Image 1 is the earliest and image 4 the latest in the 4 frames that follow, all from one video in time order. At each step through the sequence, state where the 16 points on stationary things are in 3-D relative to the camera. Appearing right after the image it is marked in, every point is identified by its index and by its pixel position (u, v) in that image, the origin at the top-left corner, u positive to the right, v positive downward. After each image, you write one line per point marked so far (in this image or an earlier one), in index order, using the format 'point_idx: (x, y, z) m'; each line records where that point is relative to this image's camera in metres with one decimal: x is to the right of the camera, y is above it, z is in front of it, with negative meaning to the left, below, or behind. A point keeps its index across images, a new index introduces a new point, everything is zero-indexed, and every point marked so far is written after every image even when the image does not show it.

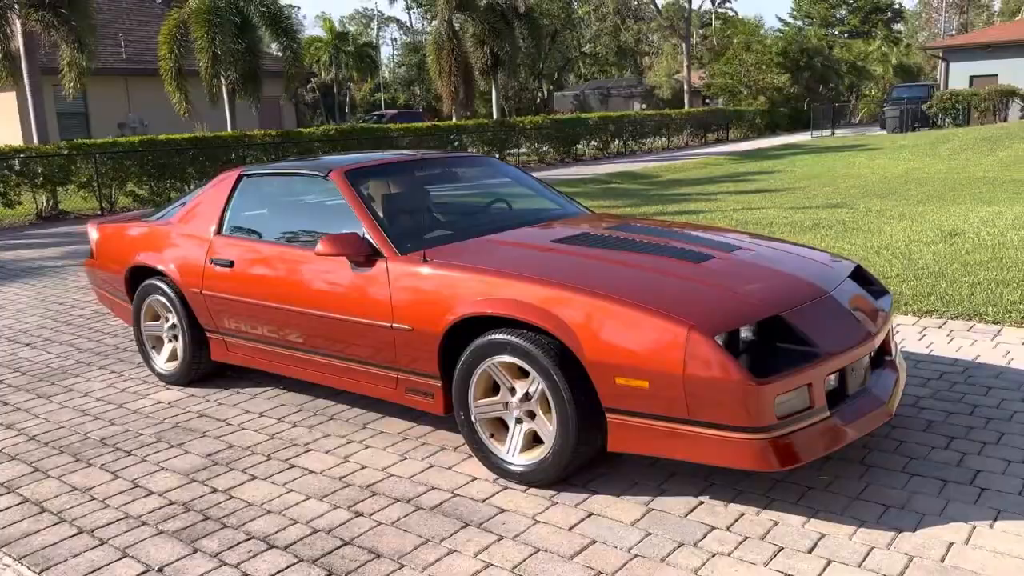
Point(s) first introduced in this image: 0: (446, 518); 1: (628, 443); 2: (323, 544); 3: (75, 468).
0: (-0.3, -0.9, +3.5) m
1: (+0.5, -0.6, +3.5) m
2: (-0.7, -1.0, +3.4) m
3: (-2.2, -0.9, +4.2) m
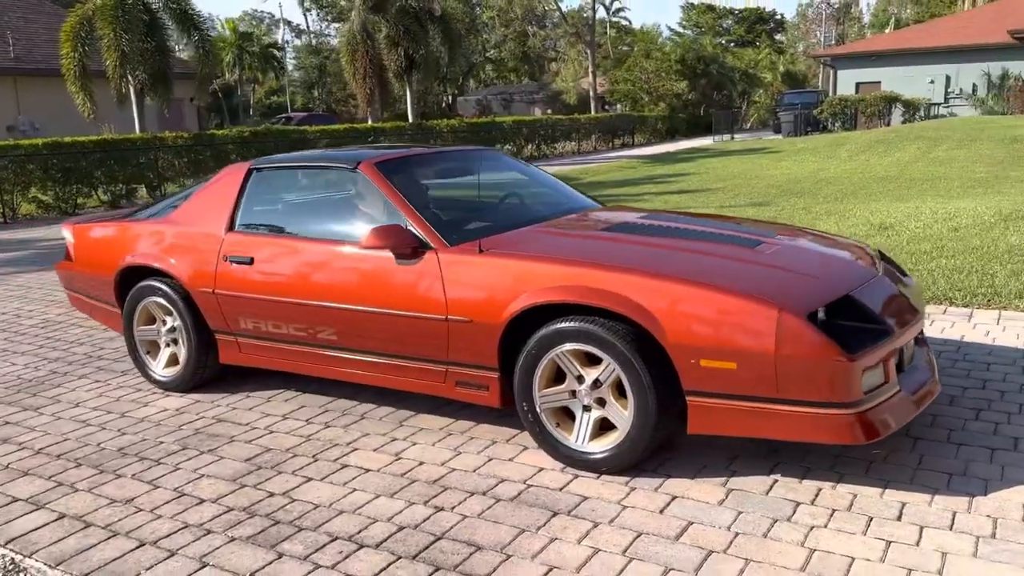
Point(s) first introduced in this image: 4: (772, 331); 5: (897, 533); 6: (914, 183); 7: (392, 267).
0: (+0.1, -0.9, +3.5) m
1: (+0.8, -0.6, +3.5) m
2: (-0.4, -1.0, +3.3) m
3: (-1.9, -0.9, +4.0) m
4: (+0.9, -0.1, +3.4) m
5: (+1.4, -0.9, +3.1) m
6: (+8.7, +2.3, +18.4) m
7: (-0.6, +0.1, +4.2) m
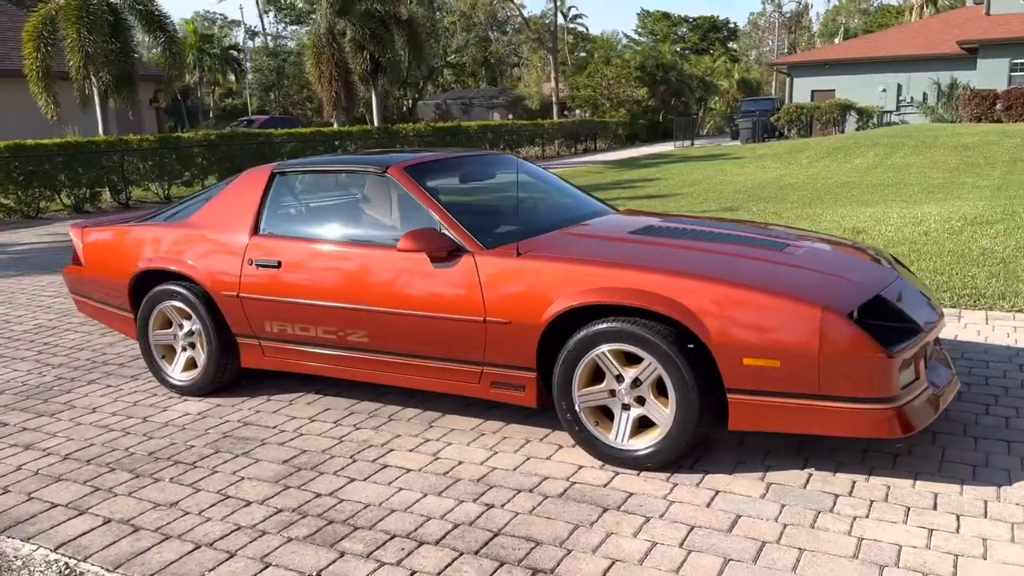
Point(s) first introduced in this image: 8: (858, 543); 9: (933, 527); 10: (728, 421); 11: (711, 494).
0: (+0.3, -0.9, +3.6) m
1: (+1.0, -0.6, +3.6) m
2: (-0.1, -1.0, +3.3) m
3: (-1.7, -0.9, +3.9) m
4: (+1.1, -0.1, +3.5) m
5: (+1.6, -0.9, +3.3) m
6: (+8.1, +2.2, +19.0) m
7: (-0.4, +0.1, +4.3) m
8: (+1.3, -0.9, +3.2) m
9: (+1.6, -0.9, +3.3) m
10: (+1.0, -0.6, +3.8) m
11: (+0.8, -0.9, +3.6) m
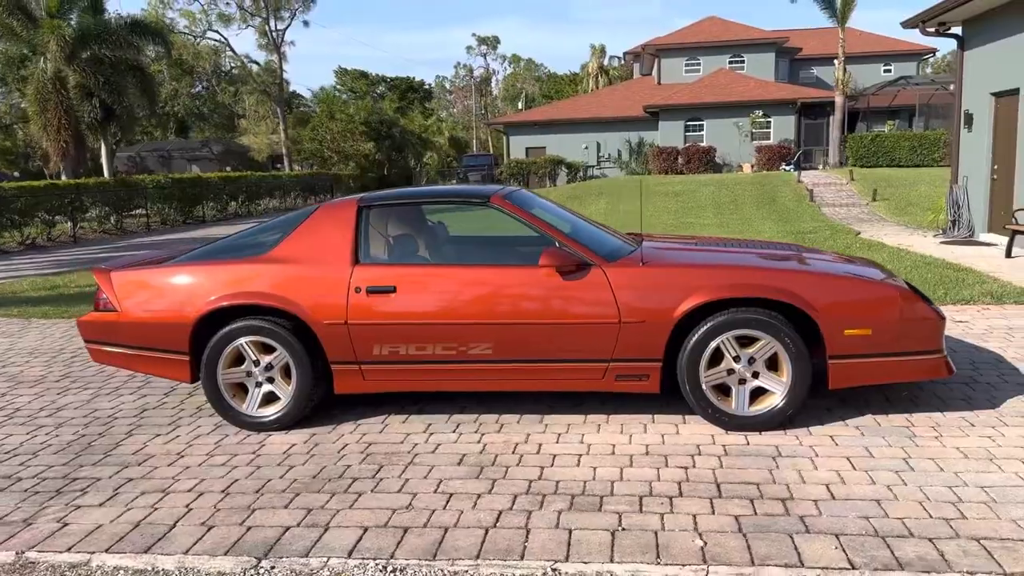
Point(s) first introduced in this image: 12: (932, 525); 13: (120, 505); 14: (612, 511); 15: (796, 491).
0: (+1.2, -0.9, +4.4) m
1: (+1.9, -0.5, +4.8) m
2: (+0.9, -0.9, +4.1) m
3: (-0.8, -1.0, +4.1) m
4: (+1.9, 0.0, +4.7) m
5: (+2.6, -0.8, +4.7) m
6: (+3.0, +1.5, +21.7) m
7: (+0.2, 0.0, +4.9) m
8: (+2.3, -0.8, +4.4) m
9: (+2.6, -0.8, +4.6) m
10: (+1.8, -0.5, +4.9) m
11: (+1.7, -0.8, +4.6) m
12: (+1.8, -1.0, +3.6) m
13: (-1.9, -1.1, +4.2) m
14: (+0.4, -1.0, +3.8) m
15: (+1.3, -0.9, +3.9) m
